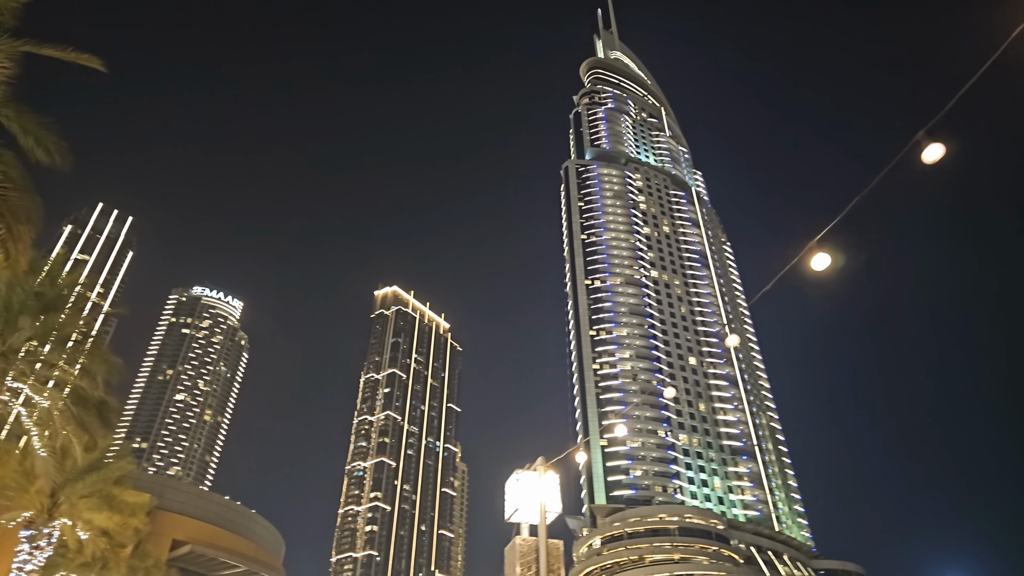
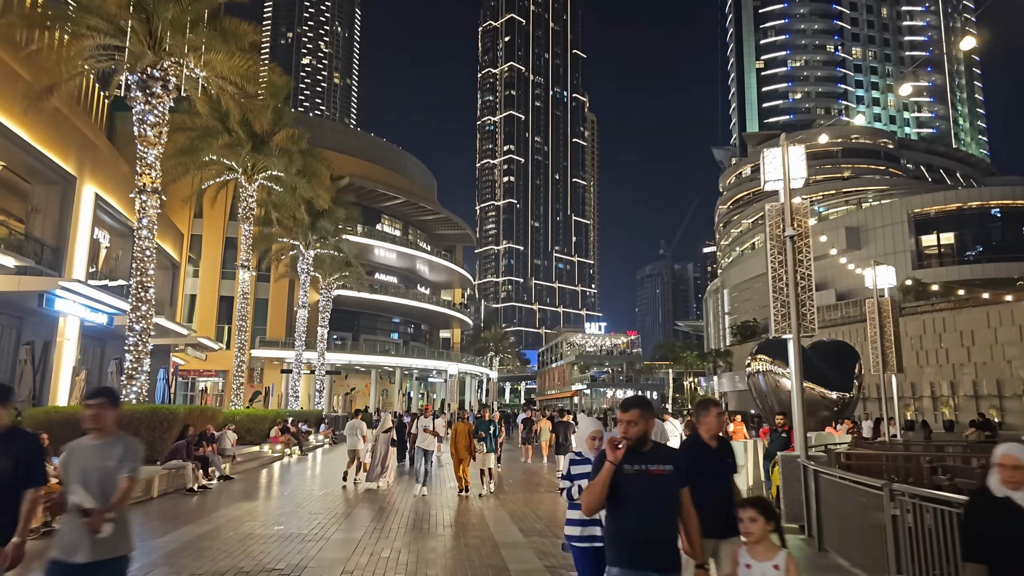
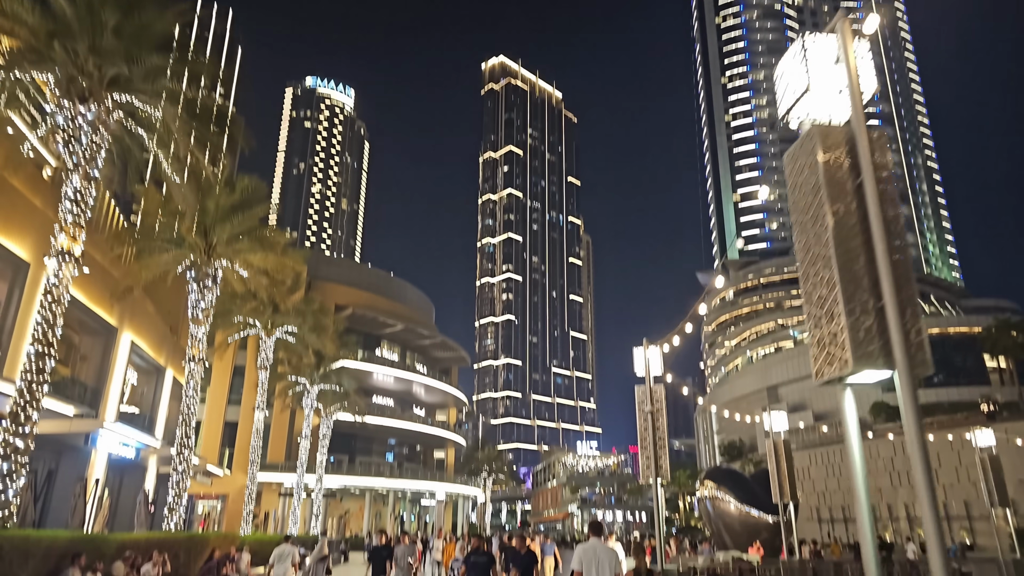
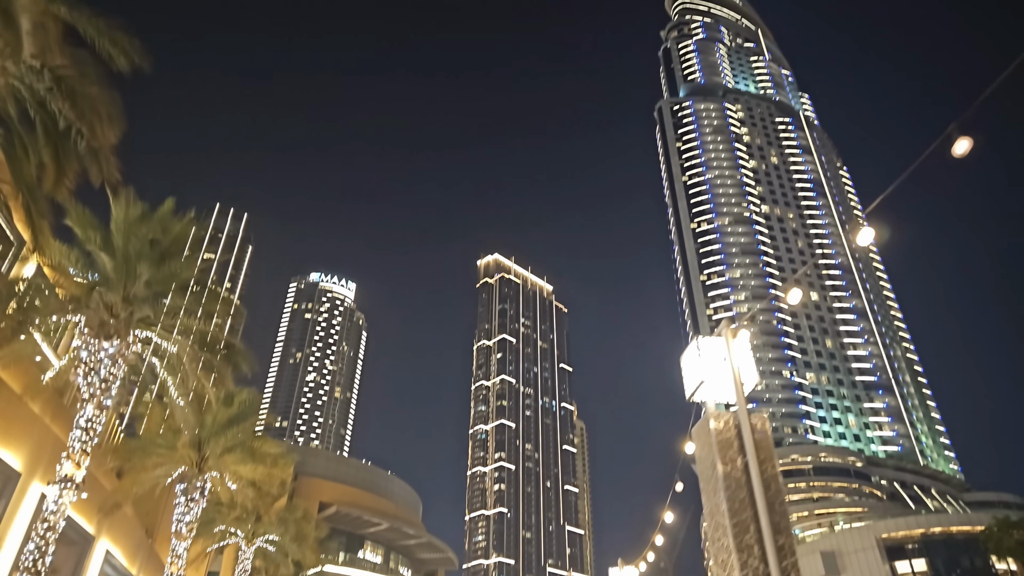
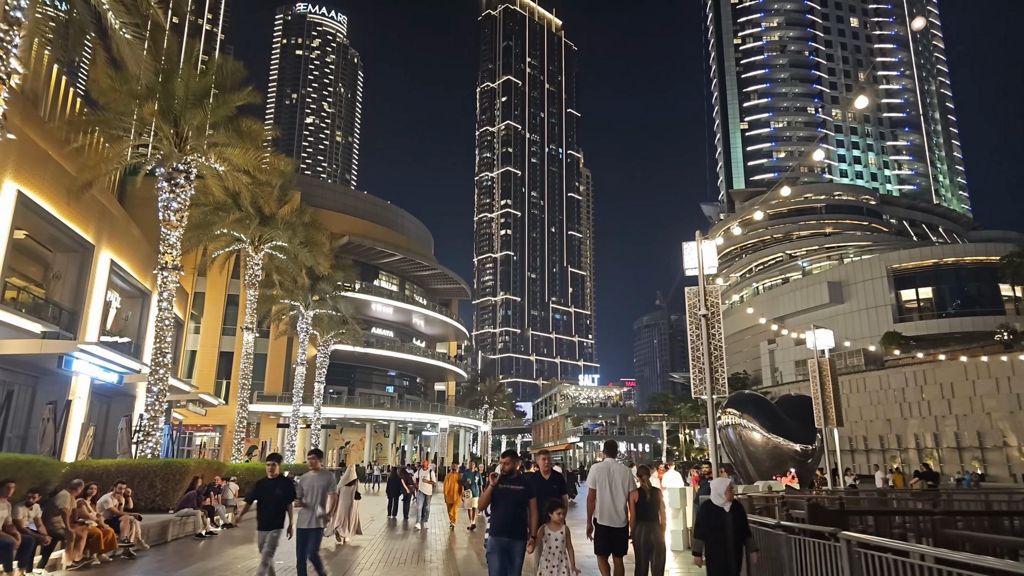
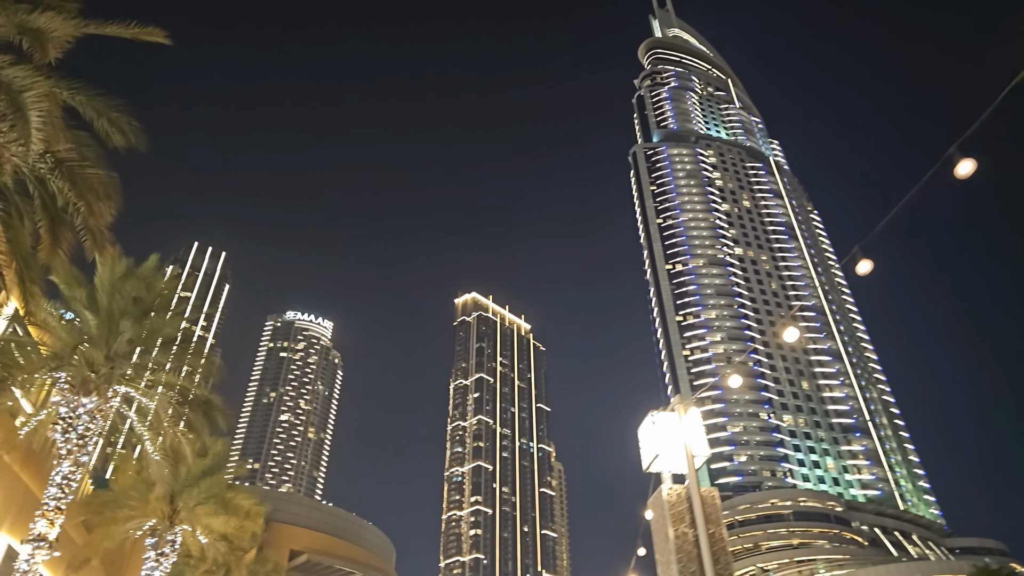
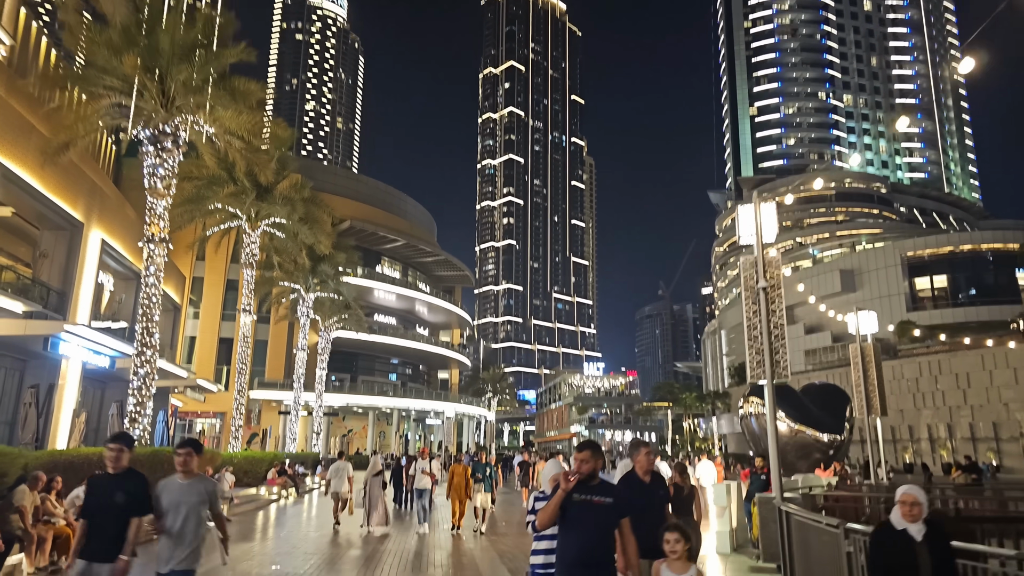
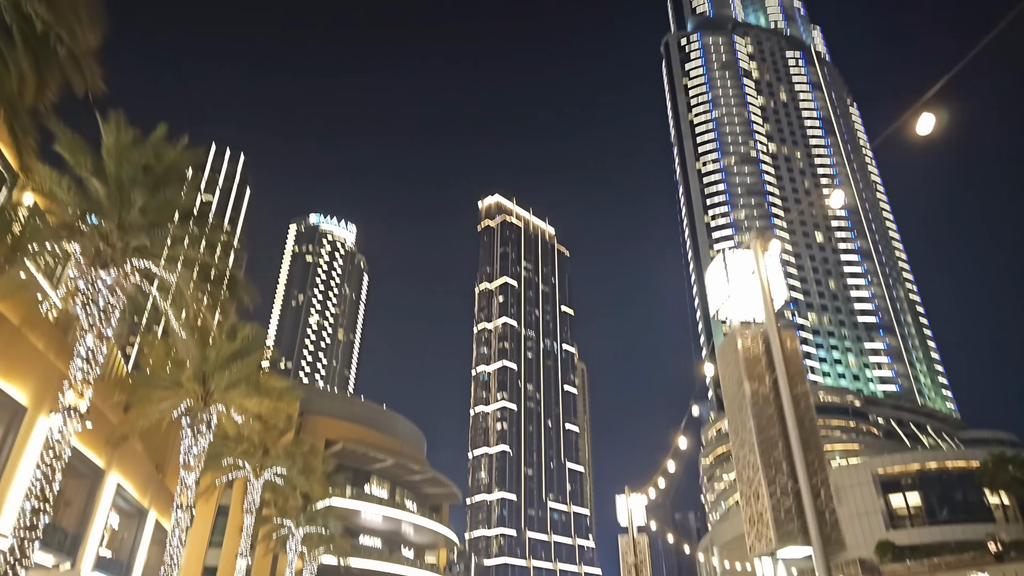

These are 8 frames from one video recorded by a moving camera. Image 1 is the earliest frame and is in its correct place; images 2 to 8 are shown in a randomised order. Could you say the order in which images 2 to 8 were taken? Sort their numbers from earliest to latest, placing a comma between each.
6, 4, 8, 3, 5, 7, 2
